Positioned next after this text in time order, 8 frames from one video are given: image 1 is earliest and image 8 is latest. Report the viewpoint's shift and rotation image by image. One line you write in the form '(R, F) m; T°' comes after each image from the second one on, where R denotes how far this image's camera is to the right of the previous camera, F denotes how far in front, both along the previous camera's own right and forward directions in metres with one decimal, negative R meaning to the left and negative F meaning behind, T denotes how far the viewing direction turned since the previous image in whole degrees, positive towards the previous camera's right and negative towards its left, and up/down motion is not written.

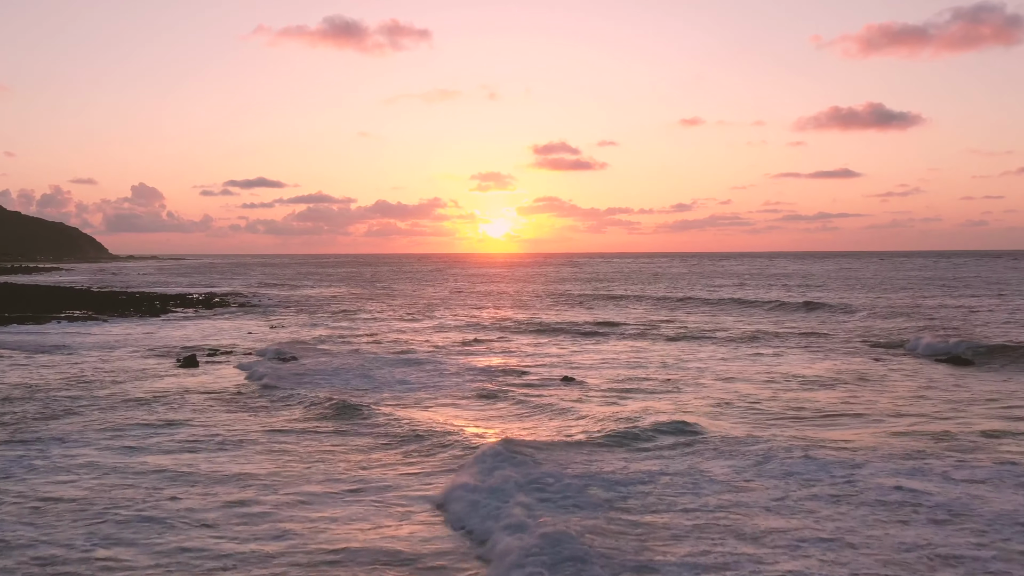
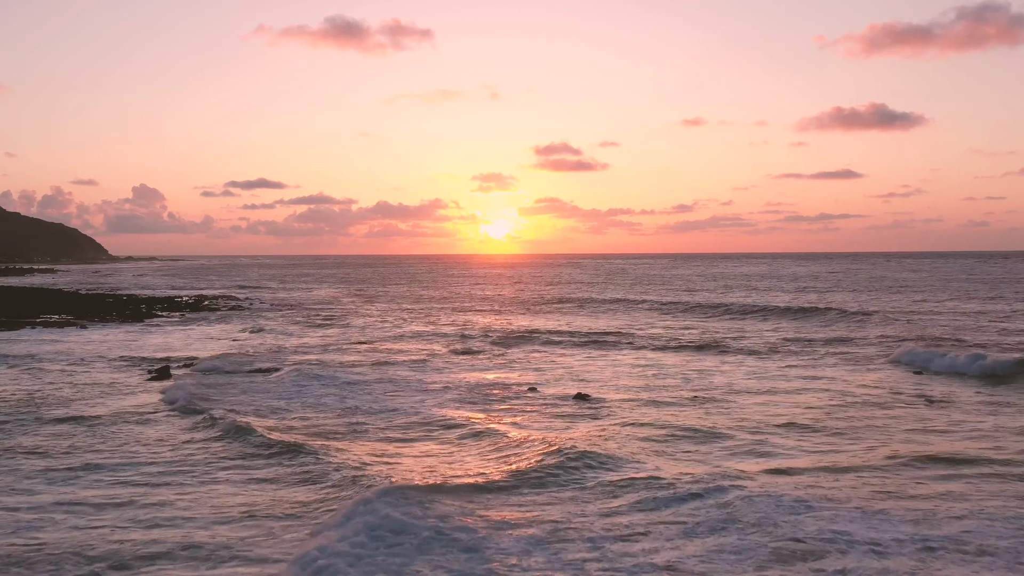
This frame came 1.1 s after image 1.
(-0.1, +2.4) m; 0°
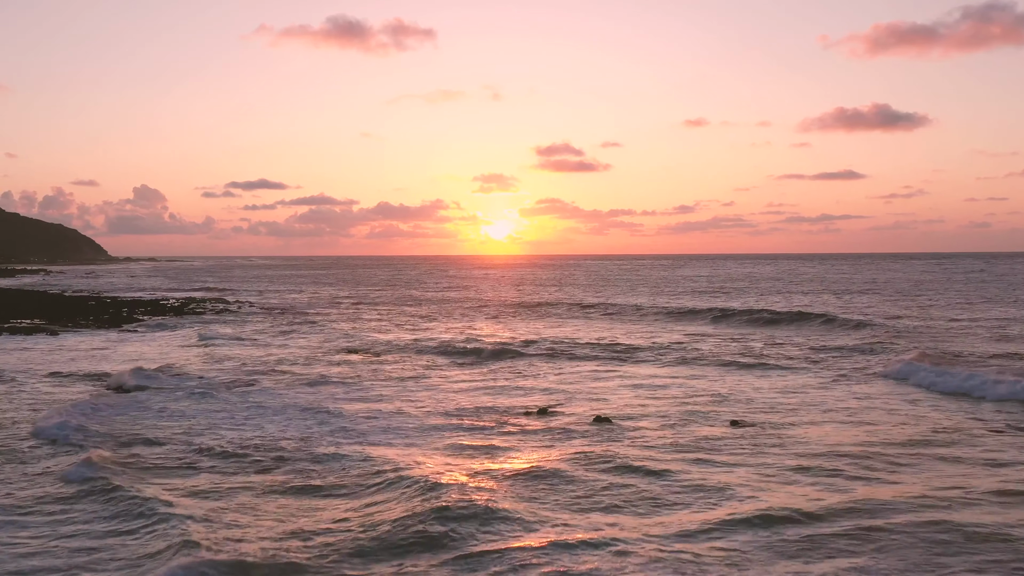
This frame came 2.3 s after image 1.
(-0.1, +2.9) m; 0°
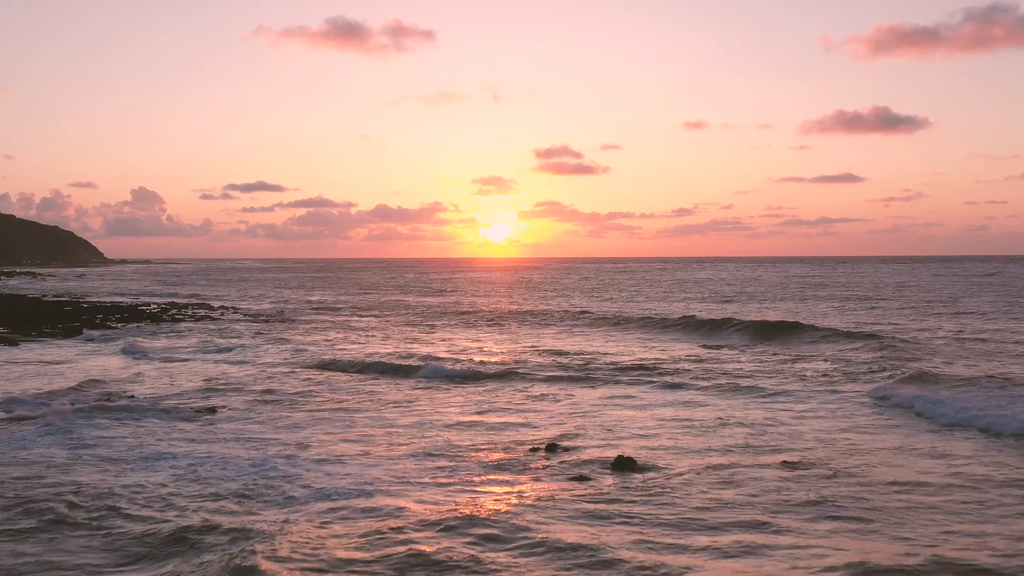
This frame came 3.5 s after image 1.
(-0.1, +3.2) m; 0°
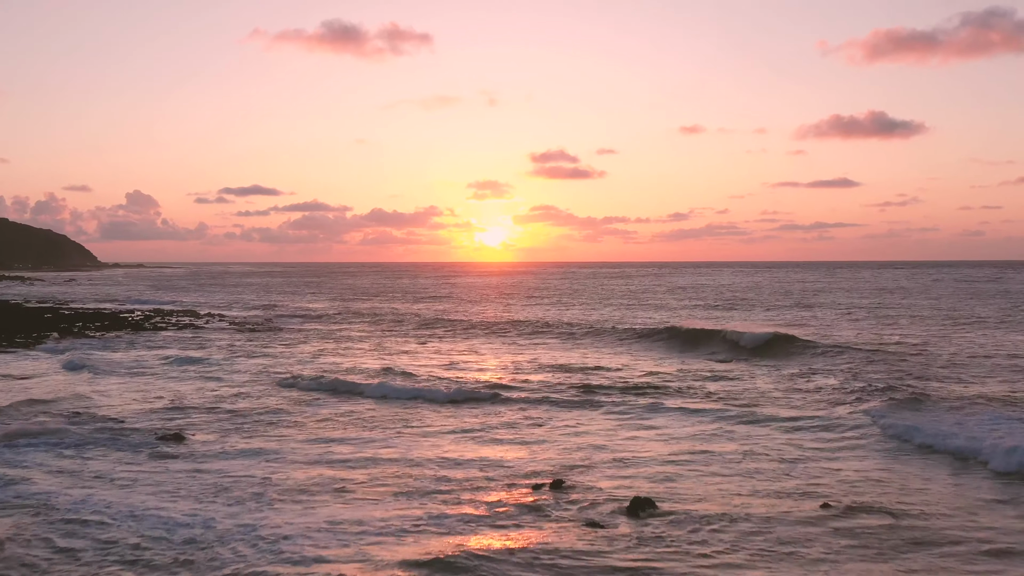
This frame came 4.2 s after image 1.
(-0.1, +1.9) m; 0°
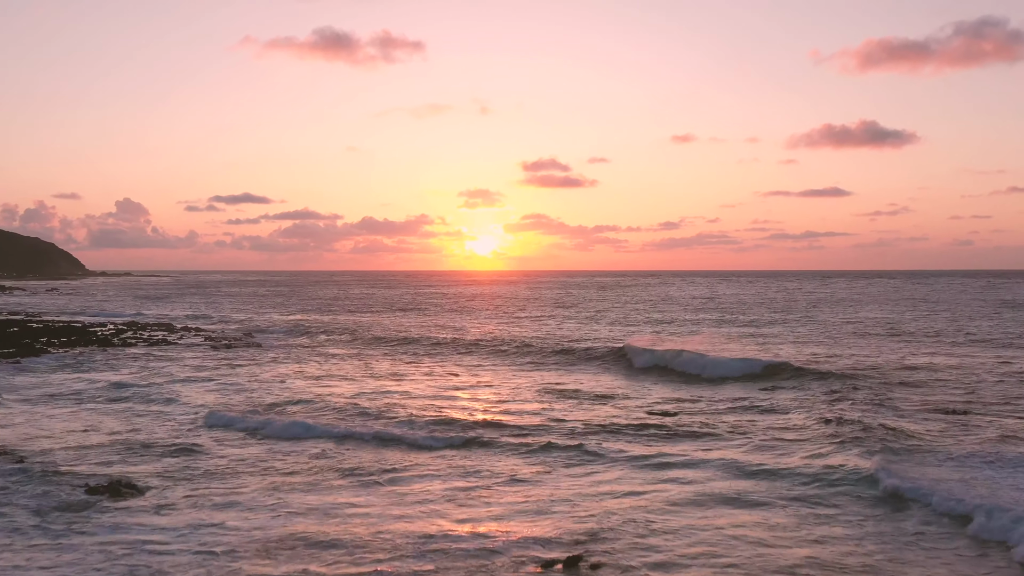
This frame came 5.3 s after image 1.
(-0.2, +2.8) m; 0°
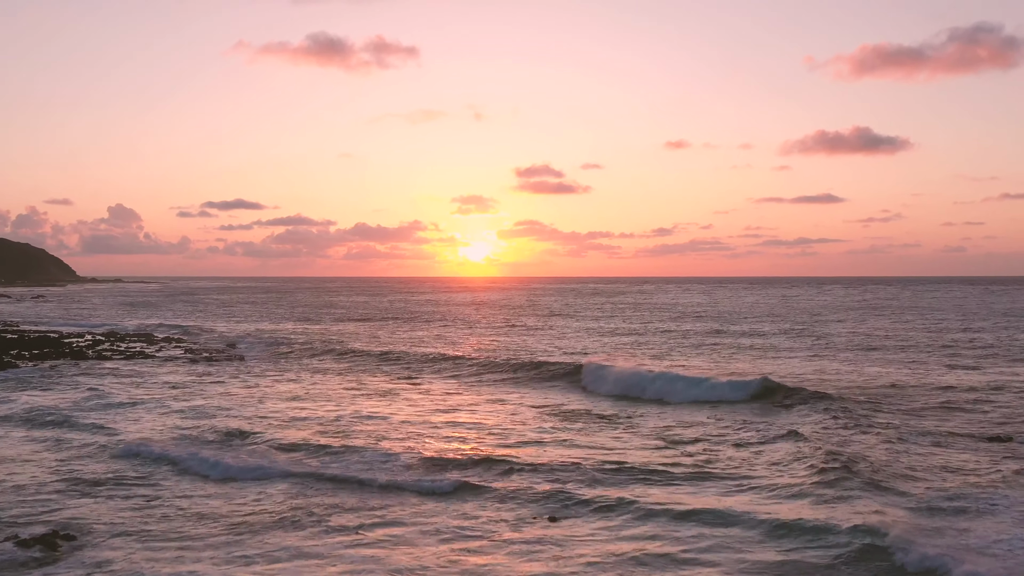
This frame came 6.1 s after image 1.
(-0.2, +2.2) m; 0°
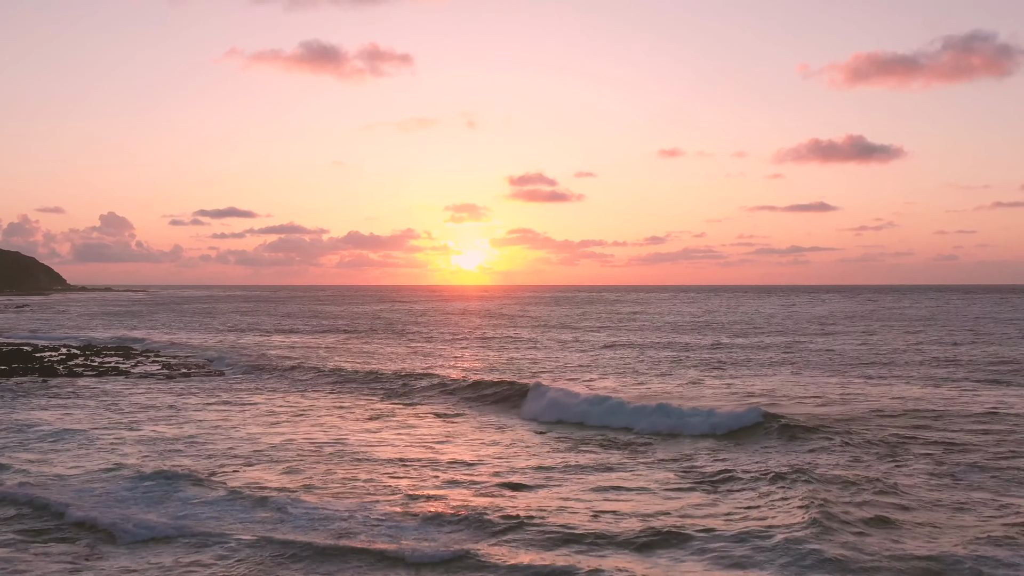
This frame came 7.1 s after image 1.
(-0.2, +2.3) m; 0°
